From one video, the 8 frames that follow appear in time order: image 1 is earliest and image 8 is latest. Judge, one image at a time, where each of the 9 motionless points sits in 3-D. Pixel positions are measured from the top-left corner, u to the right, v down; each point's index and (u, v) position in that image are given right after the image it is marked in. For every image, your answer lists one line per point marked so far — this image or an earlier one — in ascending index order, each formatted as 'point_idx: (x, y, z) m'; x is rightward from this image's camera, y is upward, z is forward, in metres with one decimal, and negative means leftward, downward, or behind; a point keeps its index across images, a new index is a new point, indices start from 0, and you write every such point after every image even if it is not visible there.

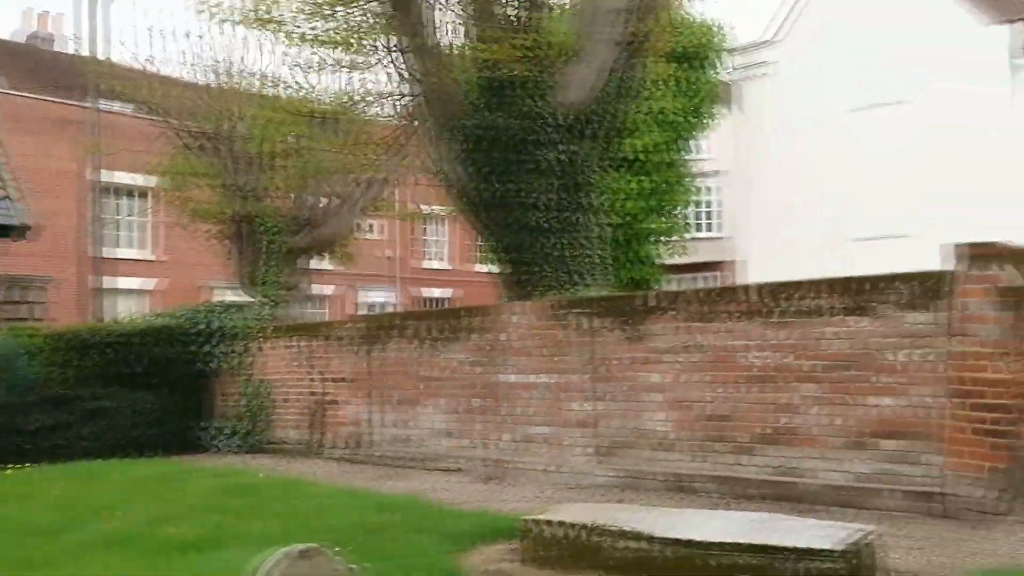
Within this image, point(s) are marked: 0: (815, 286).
0: (+2.5, 0.0, +7.6) m
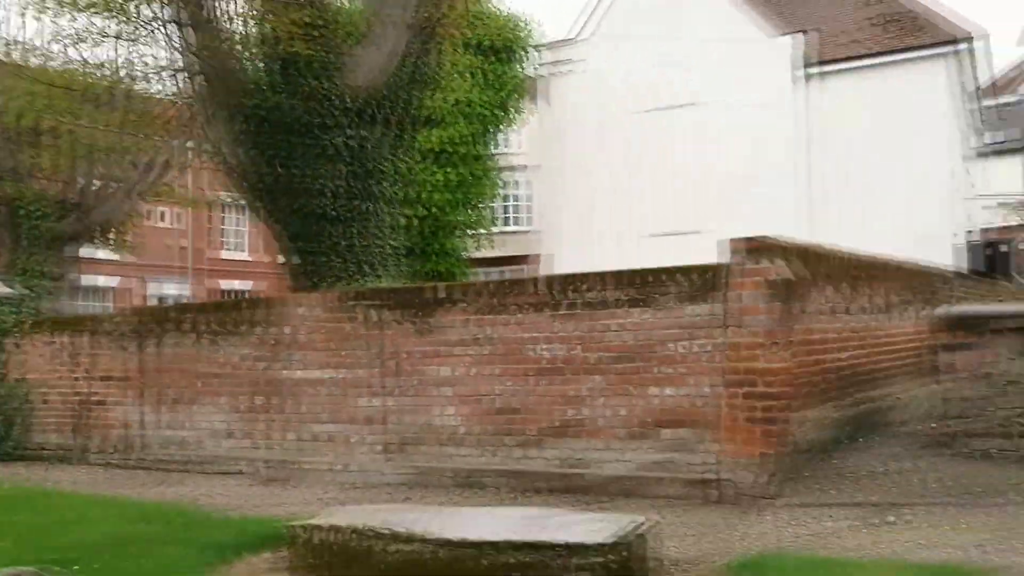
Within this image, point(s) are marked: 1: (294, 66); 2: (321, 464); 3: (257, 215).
0: (+0.7, +0.1, +7.6) m
1: (-2.2, +2.3, +9.4) m
2: (-1.8, -1.7, +8.9) m
3: (-2.7, +0.8, +9.9) m
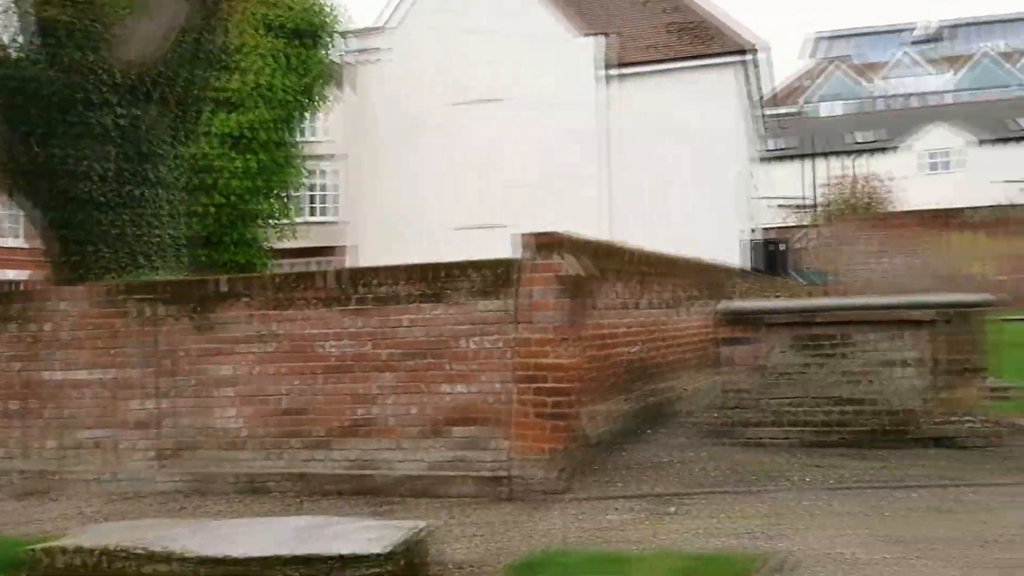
0: (-1.0, +0.1, +7.4) m
1: (-4.2, +2.3, +8.5) m
2: (-3.7, -1.6, +8.2) m
3: (-4.8, +0.9, +8.9) m
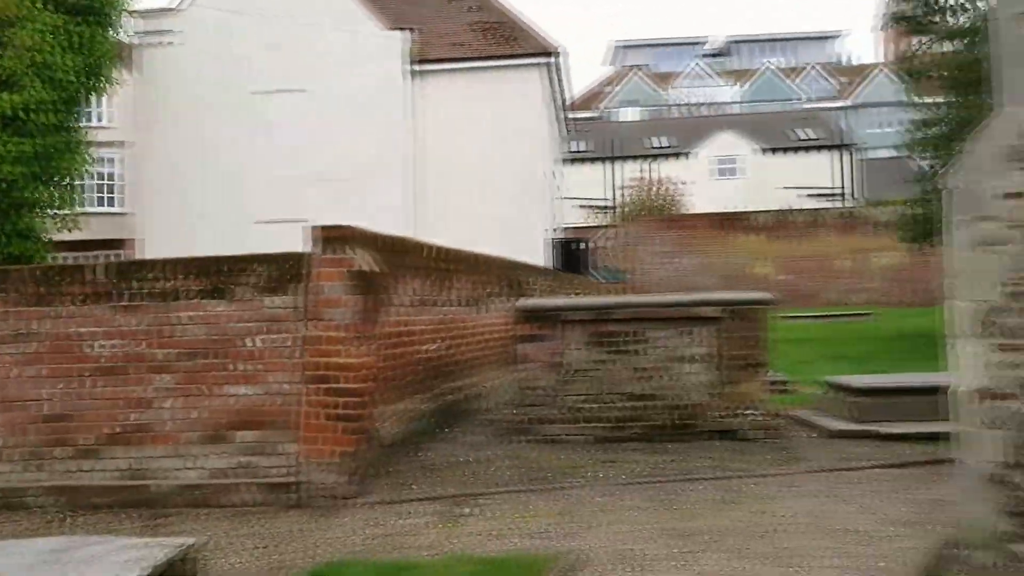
0: (-2.5, +0.2, +6.8) m
1: (-5.9, +2.4, +7.2) m
2: (-5.4, -1.6, +7.0) m
3: (-6.6, +0.9, +7.5) m
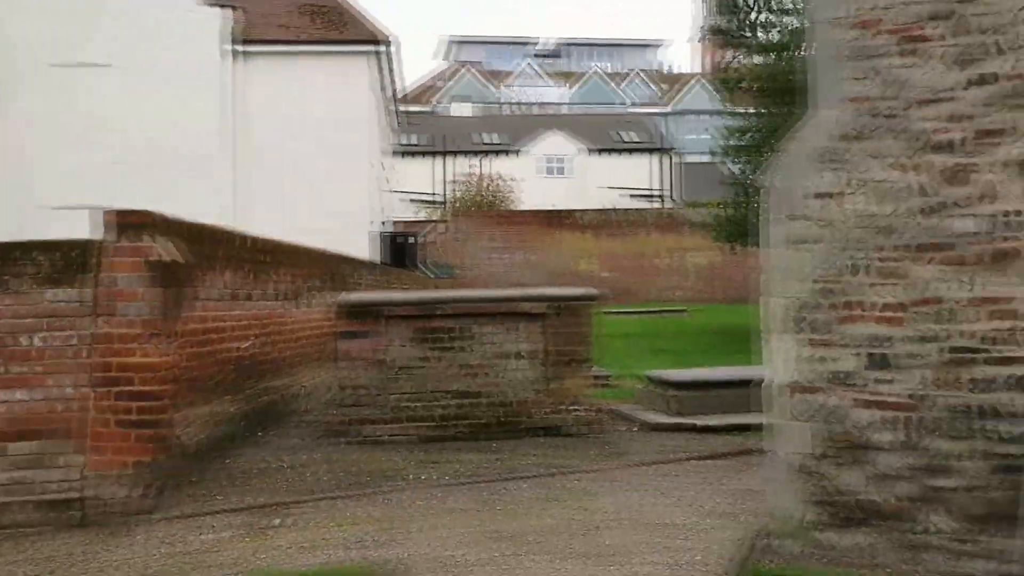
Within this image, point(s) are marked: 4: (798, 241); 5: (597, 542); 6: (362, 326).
0: (-3.7, +0.2, +6.0) m
1: (-7.1, +2.5, +5.8) m
2: (-6.6, -1.5, +5.7) m
3: (-7.8, +1.0, +5.9) m
4: (+1.7, +0.3, +5.4) m
5: (+0.5, -1.5, +5.4) m
6: (-1.3, -0.3, +8.1) m
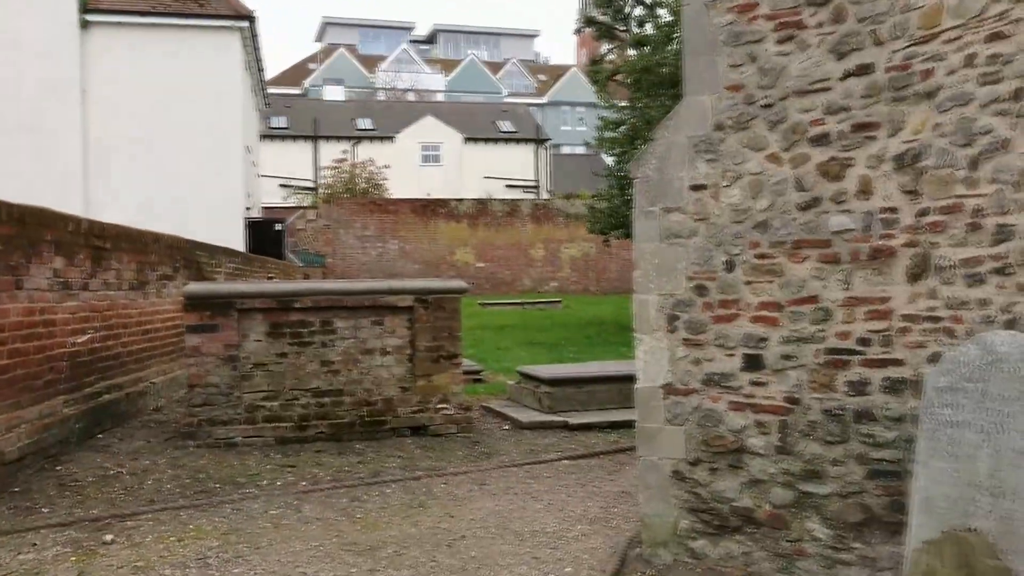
0: (-4.5, +0.3, +5.0) m
1: (-7.8, +2.6, +4.4) m
2: (-7.4, -1.4, +4.4) m
3: (-8.6, +1.1, +4.4) m
4: (+0.9, +0.3, +5.2) m
5: (-0.3, -1.5, +5.1) m
6: (-2.4, -0.2, +7.5) m
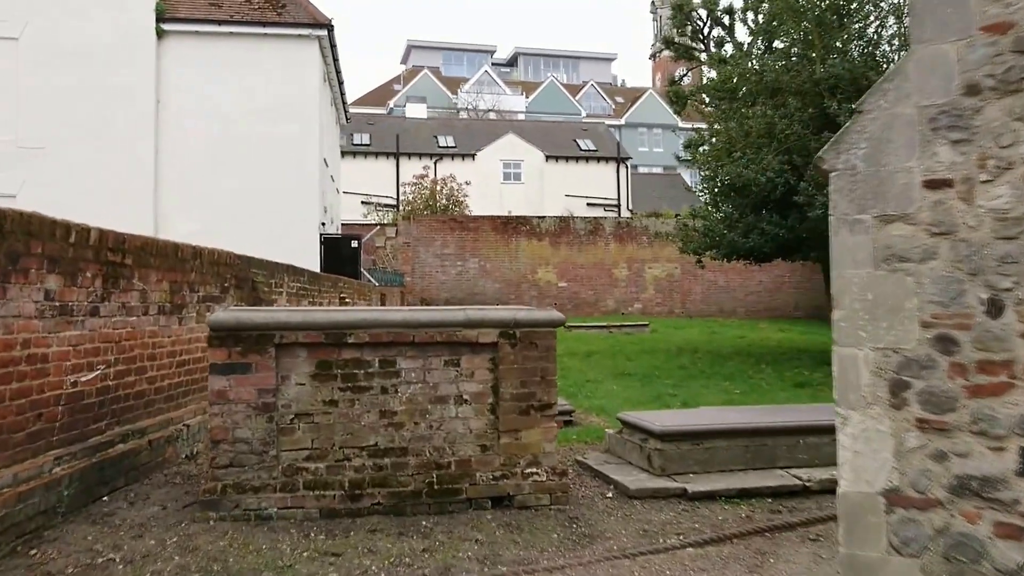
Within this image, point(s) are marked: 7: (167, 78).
0: (-4.0, +0.2, +3.7) m
1: (-7.3, +2.5, +3.4) m
2: (-6.9, -1.4, +3.3) m
3: (-8.1, +1.1, +3.5) m
4: (+1.4, +0.1, +3.4) m
5: (+0.2, -1.6, +3.4) m
6: (-1.7, -0.4, +6.0) m
7: (-6.7, +4.2, +18.3) m
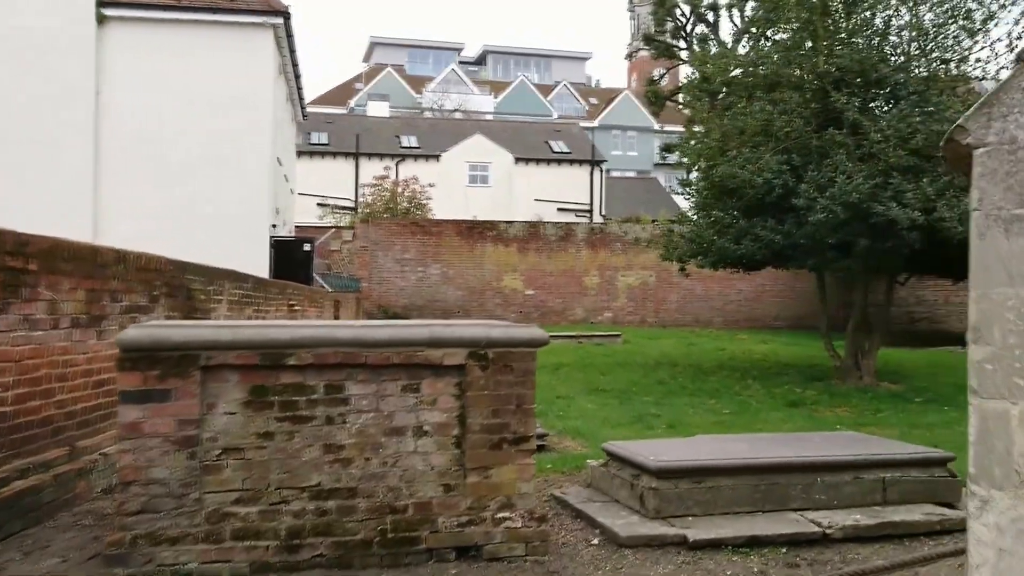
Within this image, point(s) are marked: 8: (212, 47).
0: (-4.0, +0.2, +2.5) m
1: (-7.3, +2.5, +2.1) m
2: (-6.9, -1.4, +1.9) m
3: (-8.1, +1.1, +2.1) m
4: (+1.4, 0.0, +2.4) m
5: (+0.2, -1.7, +2.3) m
6: (-1.8, -0.5, +4.9) m
7: (-7.3, +4.1, +16.9) m
8: (-5.7, +4.5, +17.3) m
